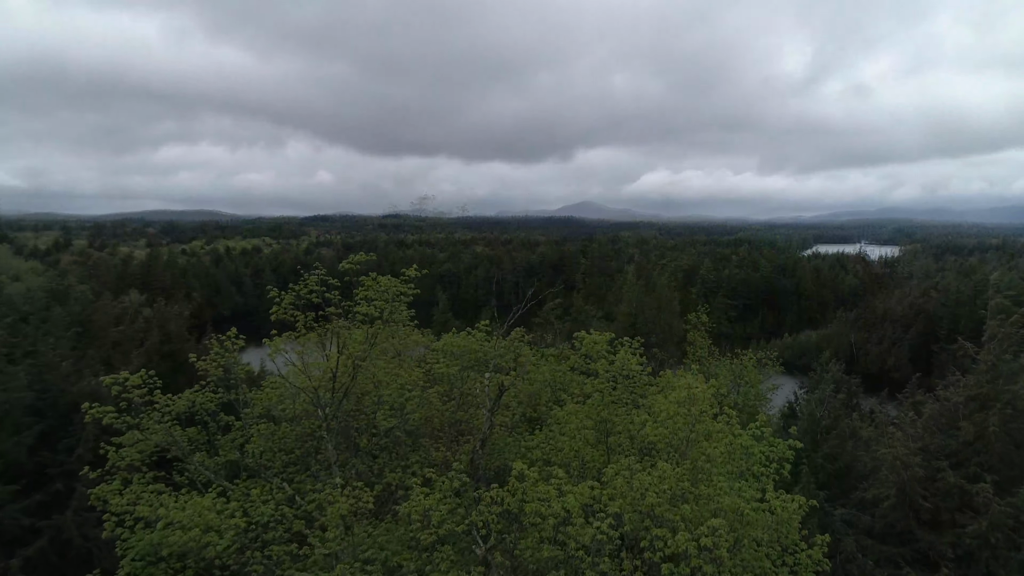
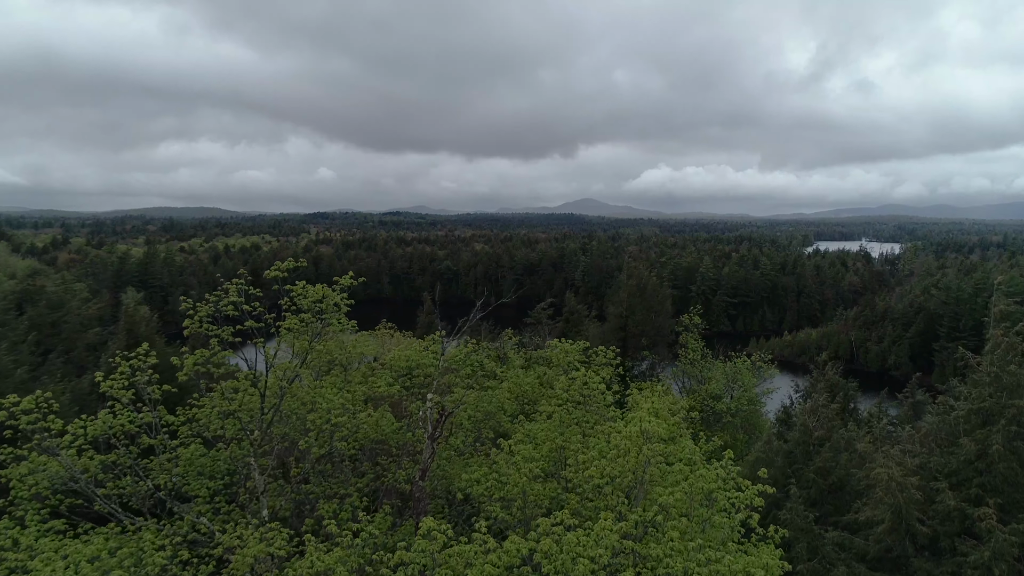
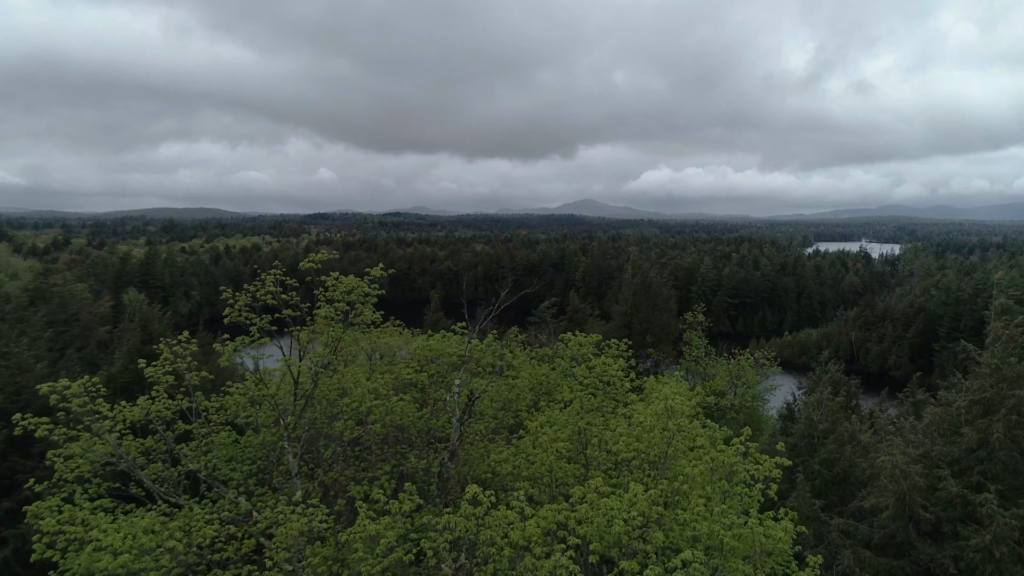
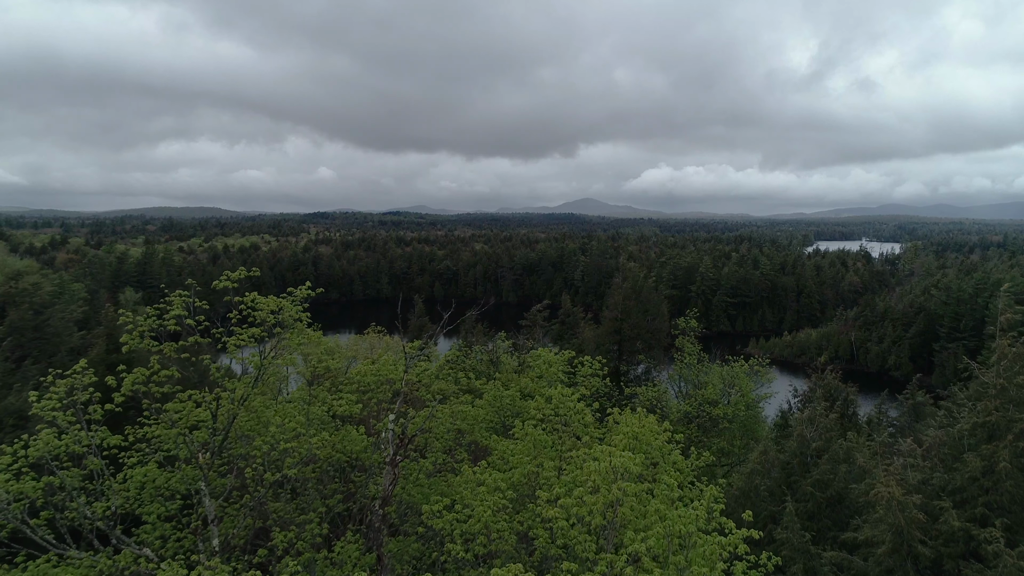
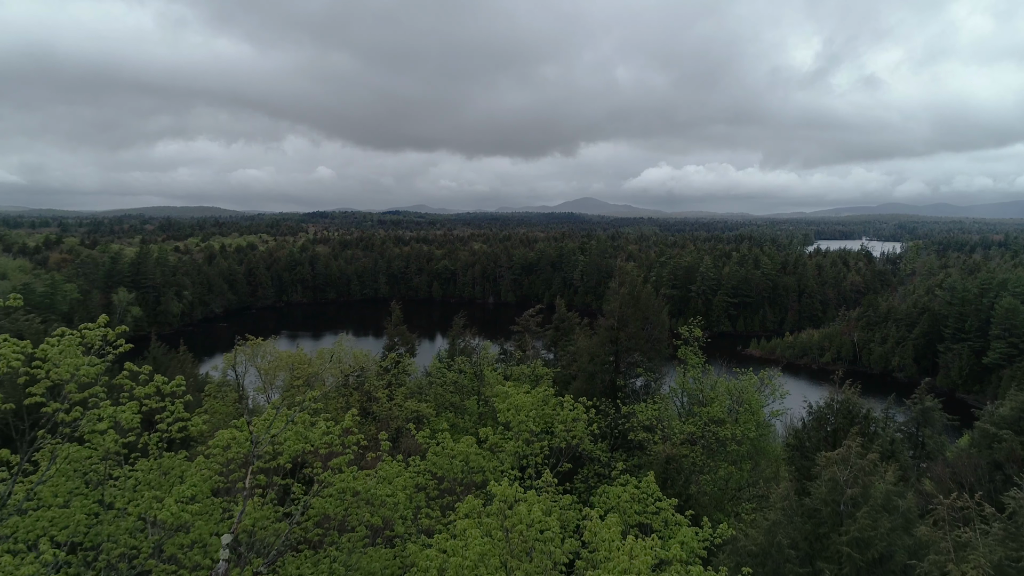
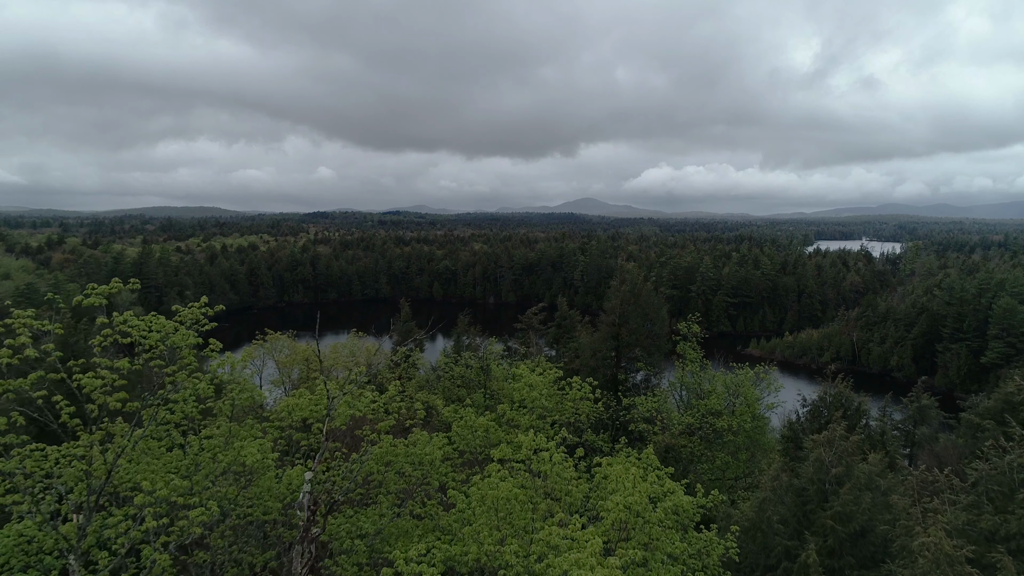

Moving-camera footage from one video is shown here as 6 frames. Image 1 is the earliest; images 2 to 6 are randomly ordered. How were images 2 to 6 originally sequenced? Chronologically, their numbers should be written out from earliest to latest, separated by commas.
3, 2, 4, 6, 5
